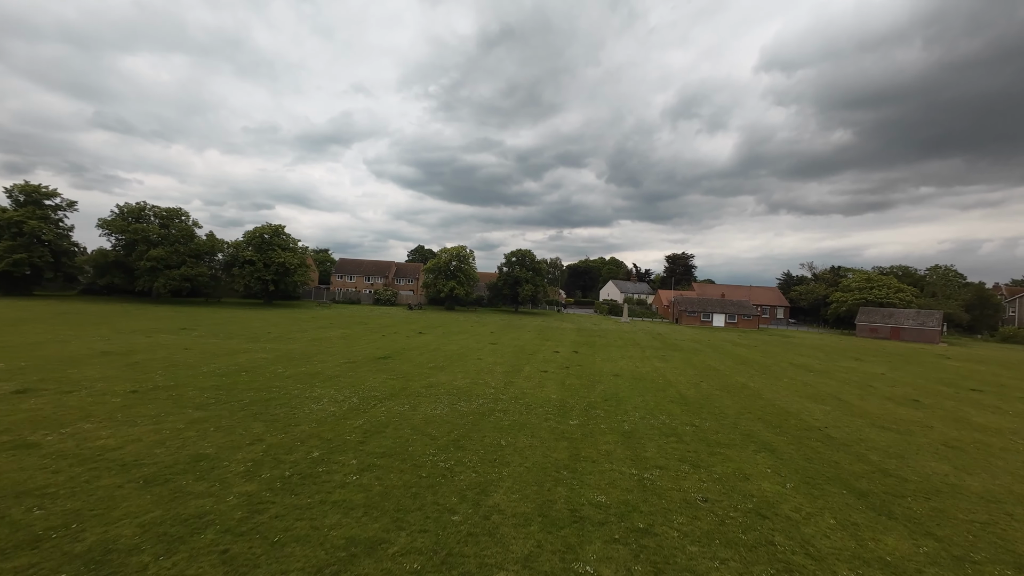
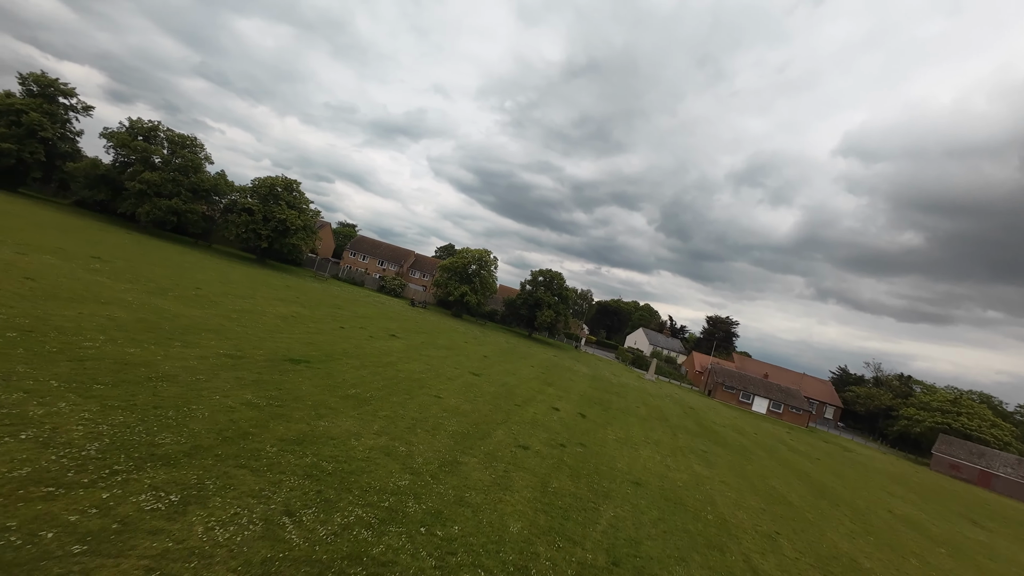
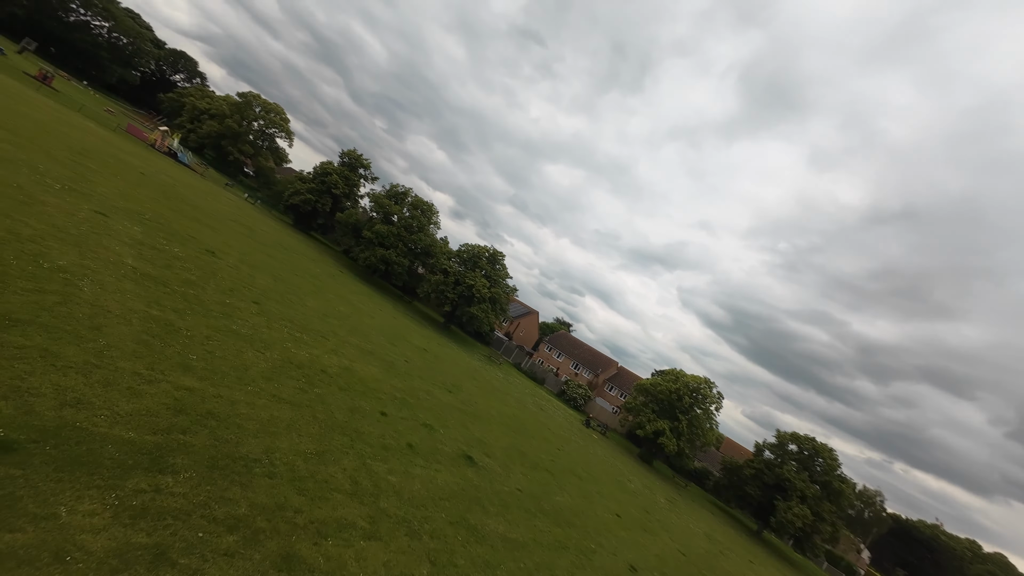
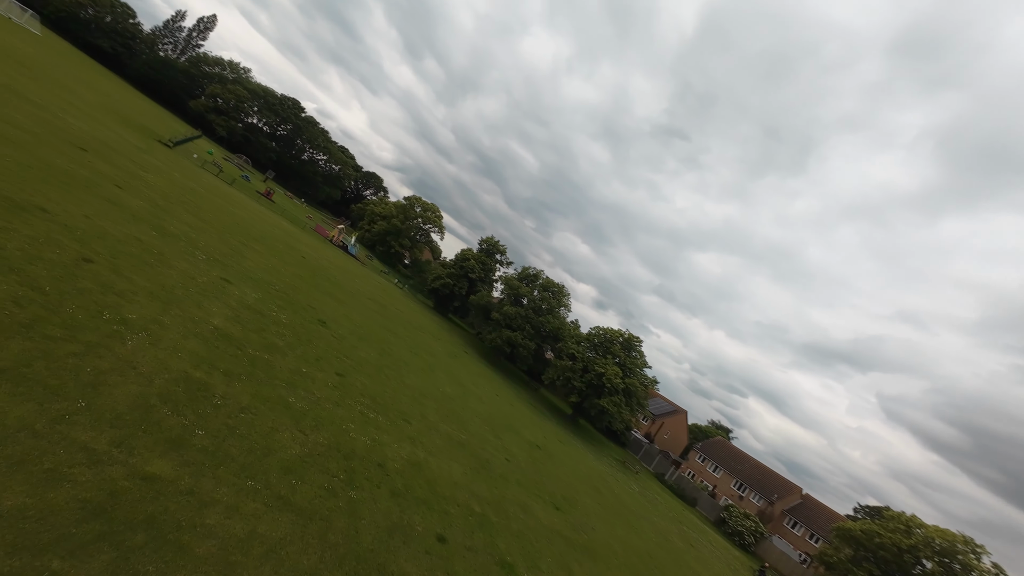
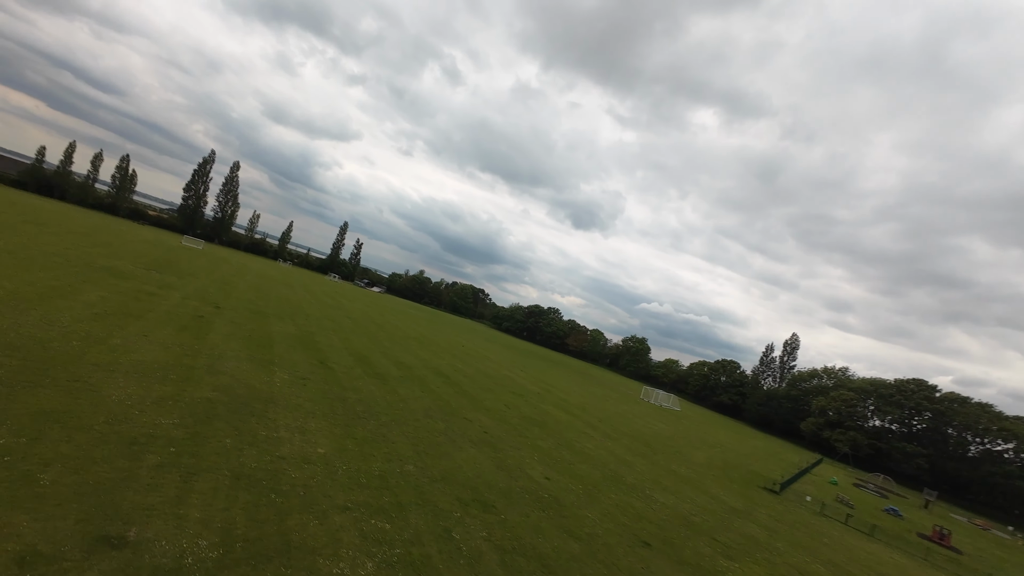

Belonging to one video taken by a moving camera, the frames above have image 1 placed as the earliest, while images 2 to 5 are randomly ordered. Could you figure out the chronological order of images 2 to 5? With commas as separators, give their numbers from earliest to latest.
2, 3, 4, 5
